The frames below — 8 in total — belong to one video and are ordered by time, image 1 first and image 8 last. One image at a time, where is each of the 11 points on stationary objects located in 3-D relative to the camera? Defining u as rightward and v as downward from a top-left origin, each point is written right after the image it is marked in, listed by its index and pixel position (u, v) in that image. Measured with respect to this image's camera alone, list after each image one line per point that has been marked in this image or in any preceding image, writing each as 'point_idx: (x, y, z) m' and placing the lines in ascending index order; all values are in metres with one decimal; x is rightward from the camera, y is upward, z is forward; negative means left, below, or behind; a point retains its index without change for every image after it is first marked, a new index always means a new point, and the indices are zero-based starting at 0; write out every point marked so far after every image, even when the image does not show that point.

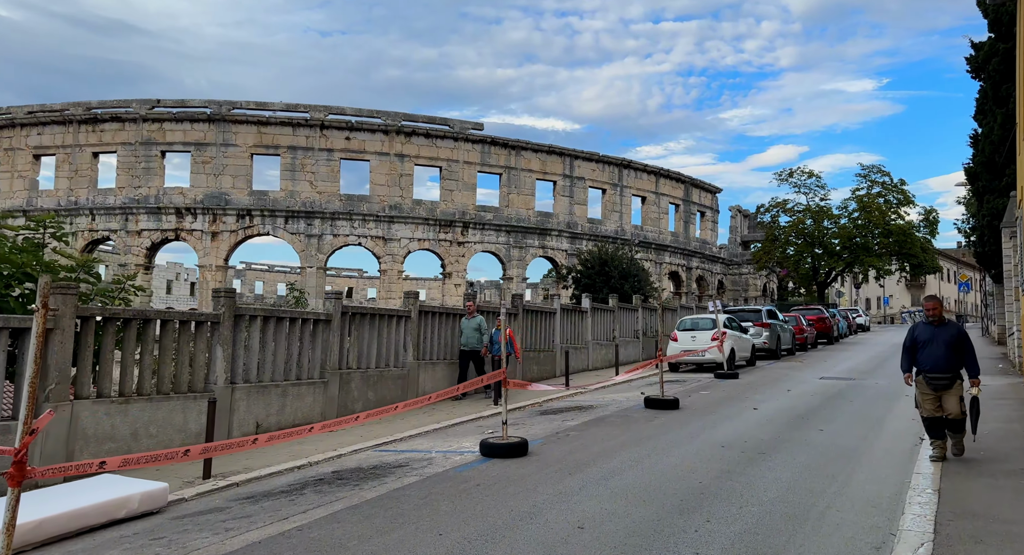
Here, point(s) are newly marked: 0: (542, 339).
0: (+0.7, -1.5, +19.6) m
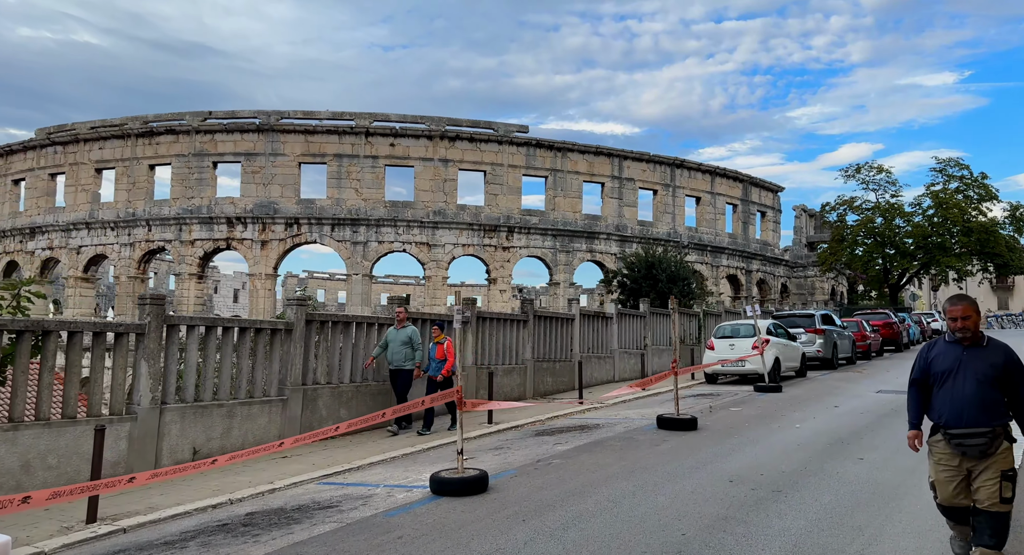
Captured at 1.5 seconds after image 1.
0: (+1.0, -1.5, +18.0) m
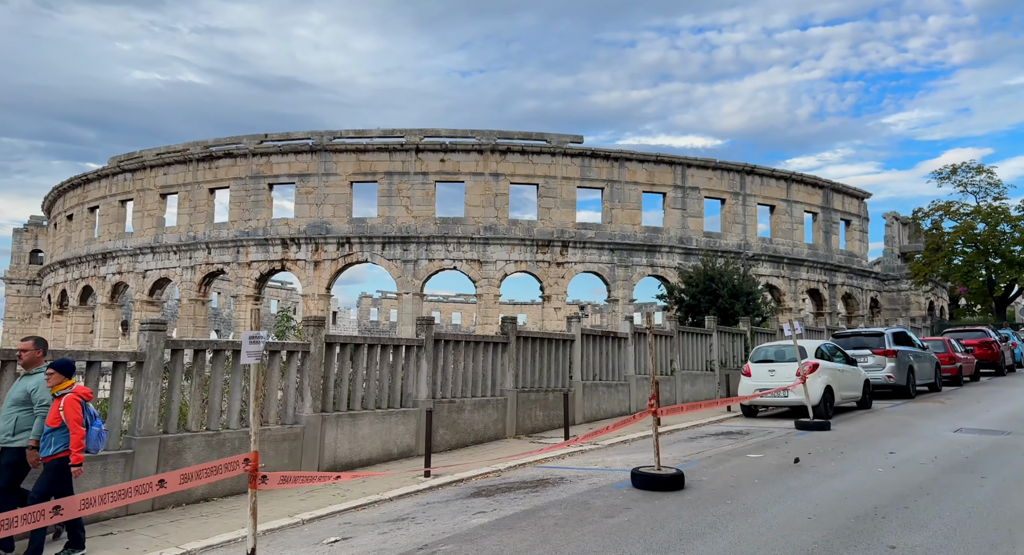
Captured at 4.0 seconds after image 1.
0: (+0.8, -1.8, +15.1) m
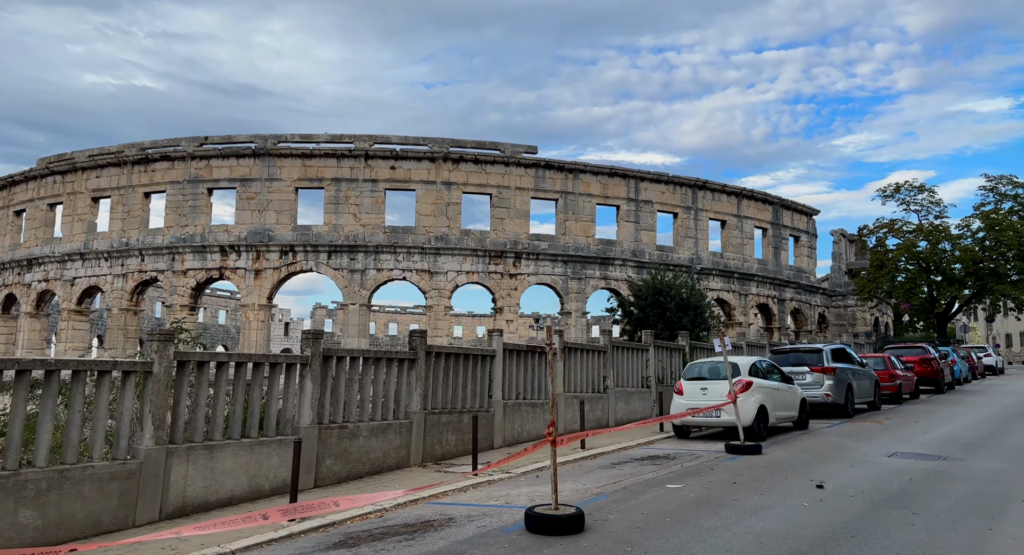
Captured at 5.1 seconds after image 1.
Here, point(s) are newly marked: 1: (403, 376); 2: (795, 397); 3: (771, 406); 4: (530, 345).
0: (-0.7, -2.0, +13.8) m
1: (-1.6, -1.5, +12.2) m
2: (+5.7, -2.4, +16.9) m
3: (+4.9, -2.4, +15.8) m
4: (+0.3, -1.3, +15.5) m
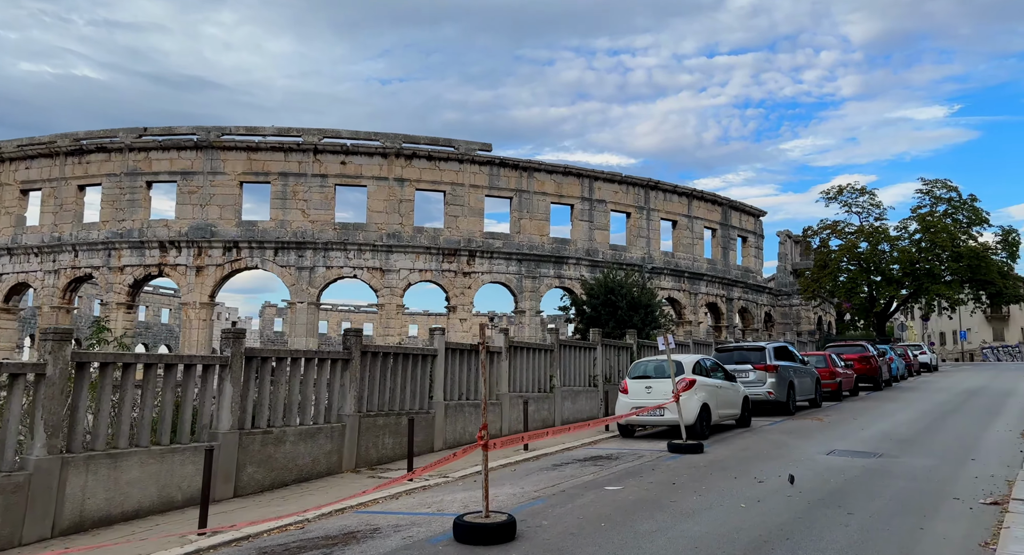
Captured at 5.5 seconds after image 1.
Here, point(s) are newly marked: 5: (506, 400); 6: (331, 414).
0: (-1.6, -1.9, +13.2) m
1: (-2.5, -1.4, +11.6) m
2: (+4.6, -2.4, +16.6) m
3: (+3.8, -2.4, +15.5) m
4: (-0.7, -1.2, +15.0) m
5: (-0.1, -2.3, +15.9) m
6: (-2.5, -1.9, +11.5) m
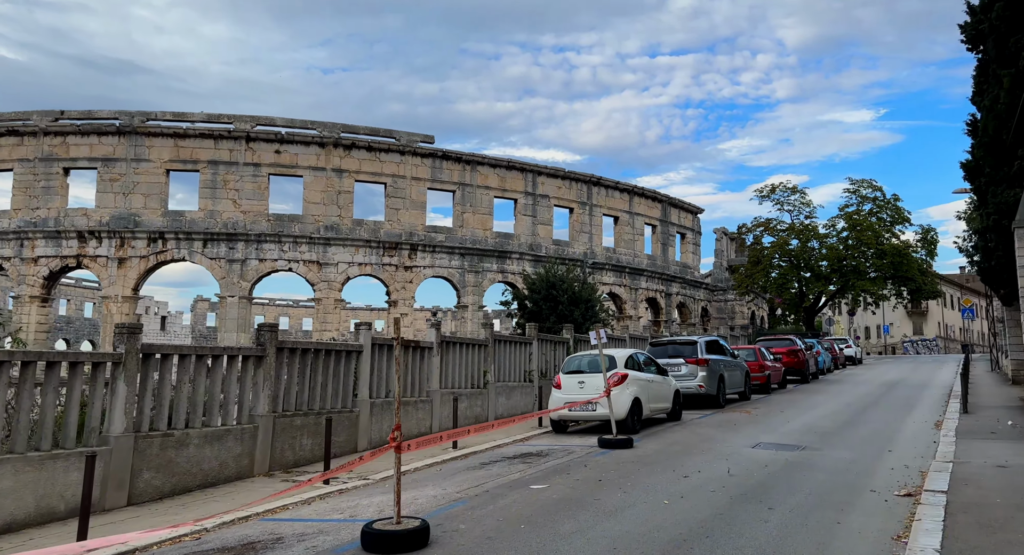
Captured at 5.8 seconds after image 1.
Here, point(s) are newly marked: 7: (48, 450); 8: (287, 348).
0: (-2.7, -1.8, +12.5) m
1: (-3.5, -1.3, +10.9) m
2: (+3.2, -2.2, +16.3) m
3: (+2.5, -2.3, +15.2) m
4: (-1.9, -1.1, +14.3) m
5: (-1.4, -2.2, +15.3) m
6: (-3.5, -1.8, +10.7) m
7: (-4.5, -1.7, +8.0) m
8: (-3.2, -1.0, +11.6) m
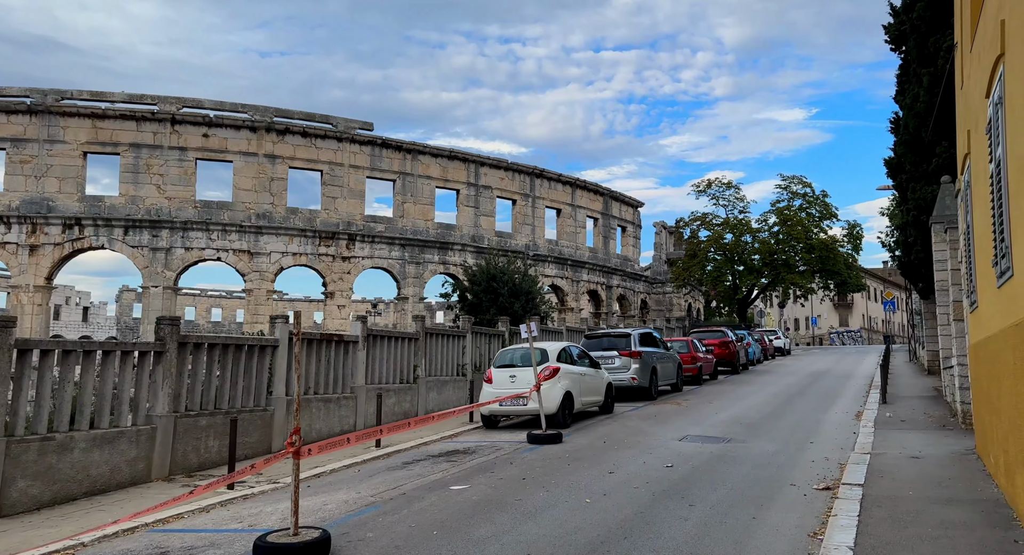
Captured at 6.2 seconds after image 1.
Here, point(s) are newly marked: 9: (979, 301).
0: (-3.8, -1.6, +11.7) m
1: (-4.4, -1.1, +10.0) m
2: (+1.9, -2.1, +15.9) m
3: (+1.2, -2.1, +14.7) m
4: (-3.1, -0.9, +13.5) m
5: (-2.6, -2.0, +14.6) m
6: (-4.5, -1.6, +9.9) m
7: (-5.3, -1.6, +7.1) m
8: (-4.2, -0.8, +10.7) m
9: (+5.8, -0.3, +10.3) m
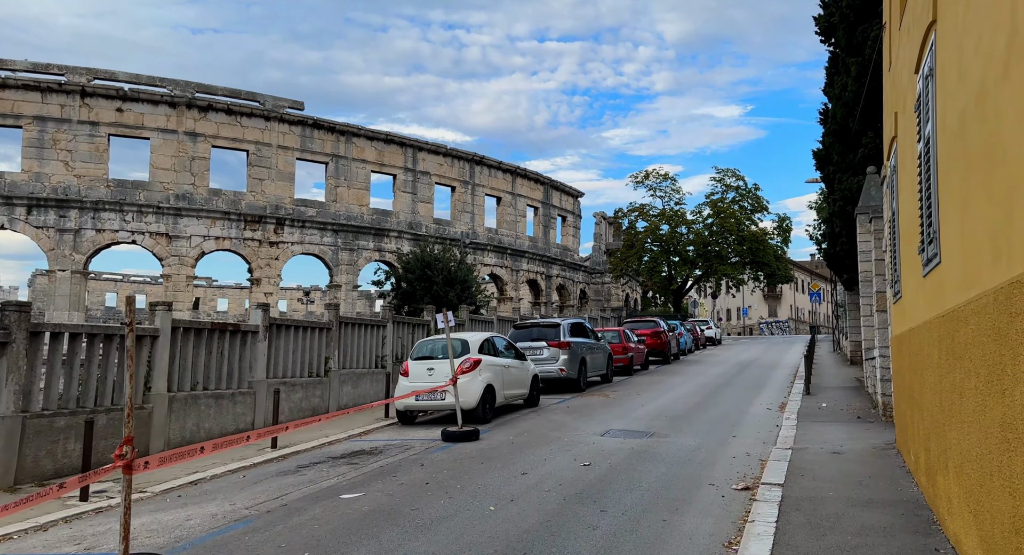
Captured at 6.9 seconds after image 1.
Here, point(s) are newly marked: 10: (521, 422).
0: (-5.0, -1.4, +10.4) m
1: (-5.5, -0.9, +8.7) m
2: (+0.4, -1.9, +15.0) m
3: (-0.2, -1.9, +13.8) m
4: (-4.5, -0.7, +12.3) m
5: (-4.1, -1.8, +13.4) m
6: (-5.6, -1.4, +8.6) m
7: (-6.2, -1.4, +5.7) m
8: (-5.3, -0.6, +9.4) m
9: (+4.6, -0.2, +9.7) m
10: (+0.3, -2.5, +13.7) m
